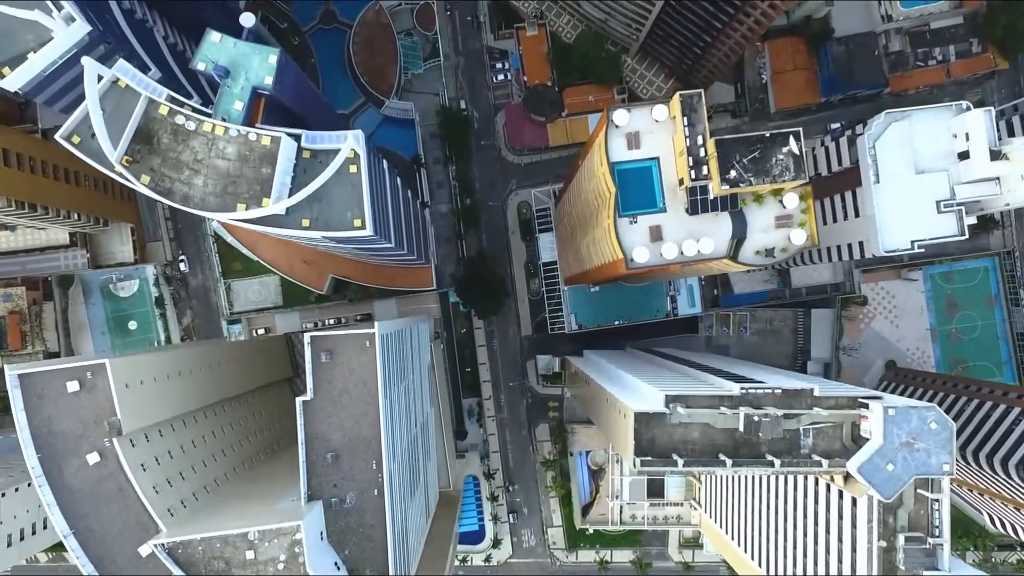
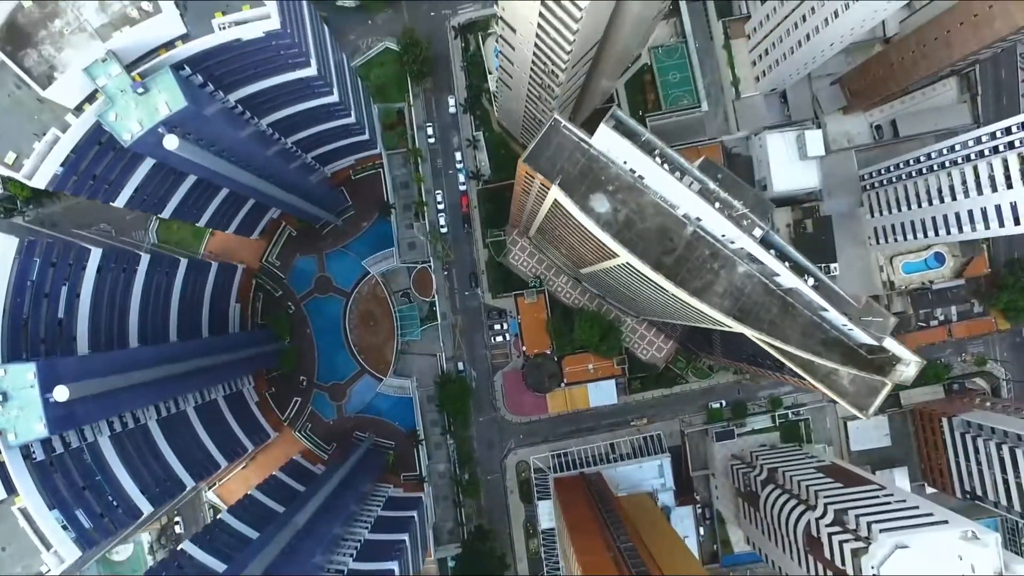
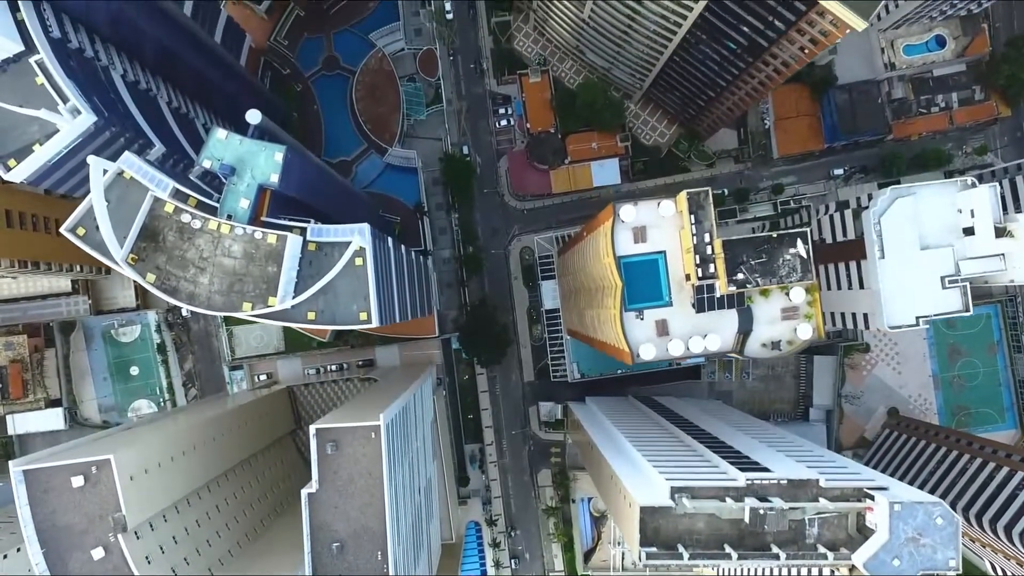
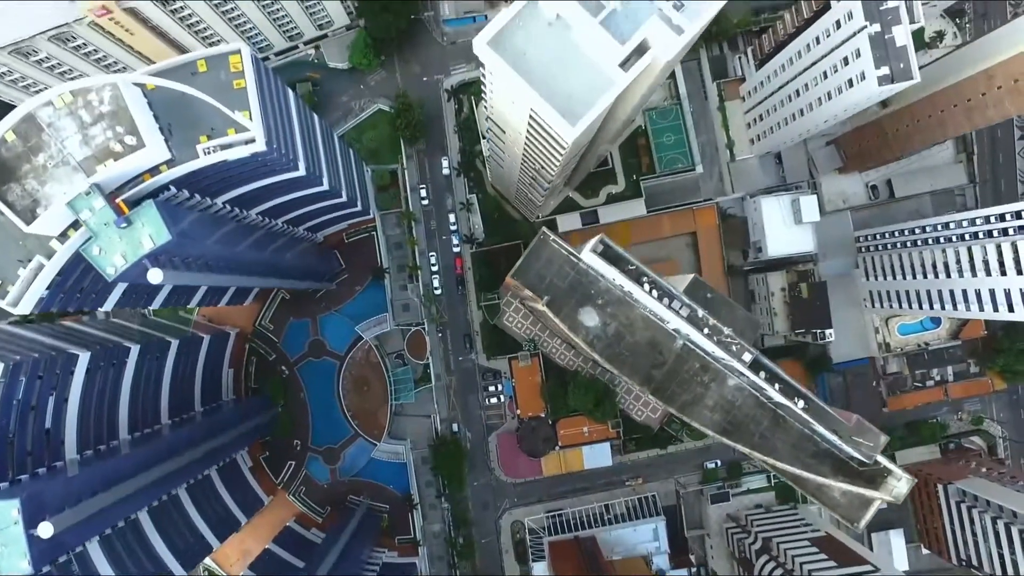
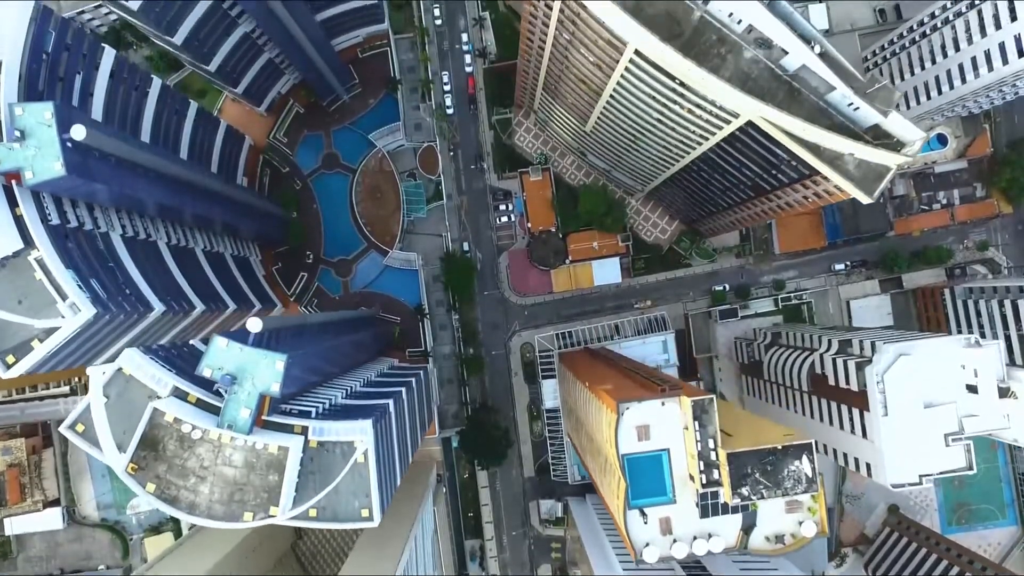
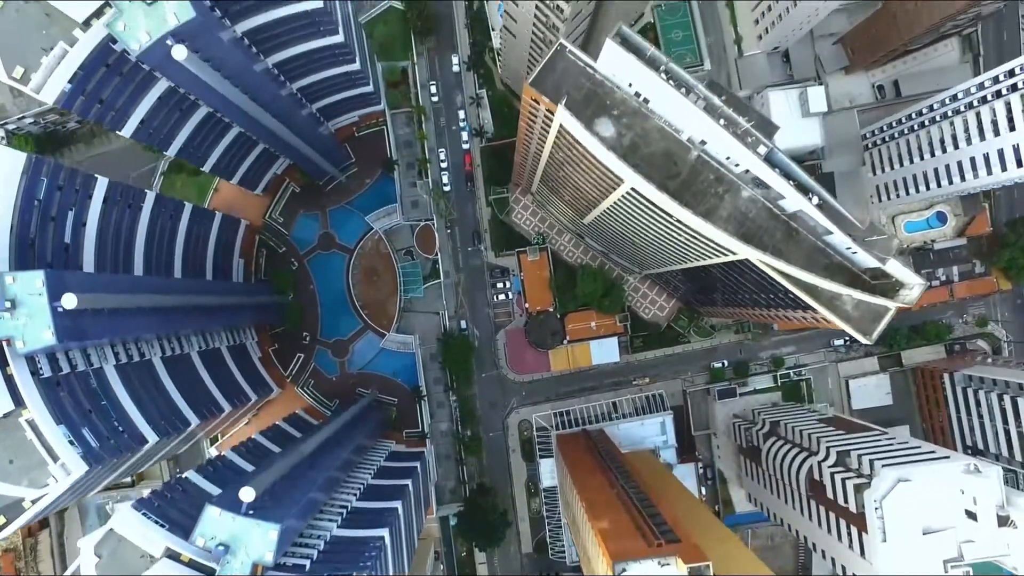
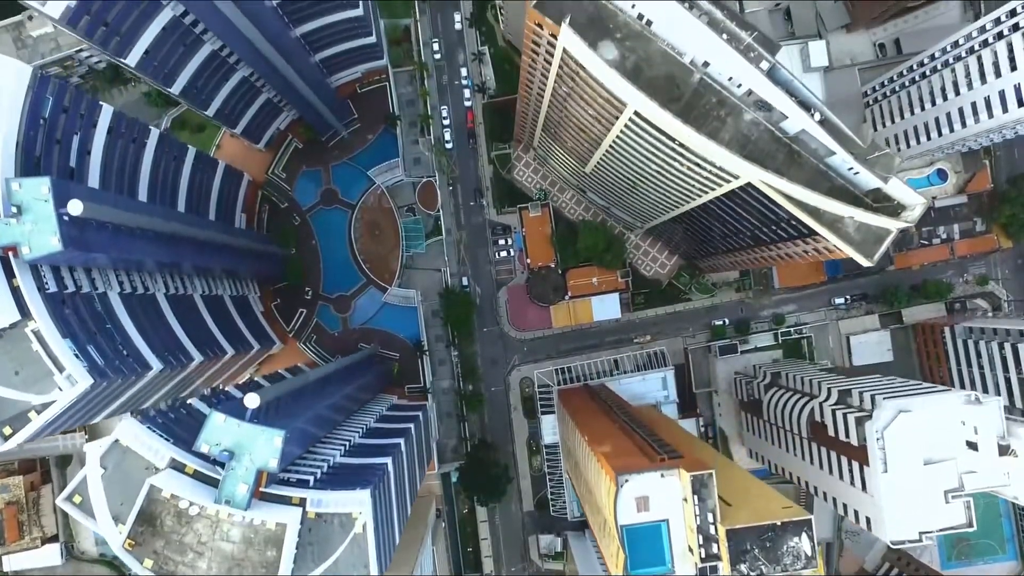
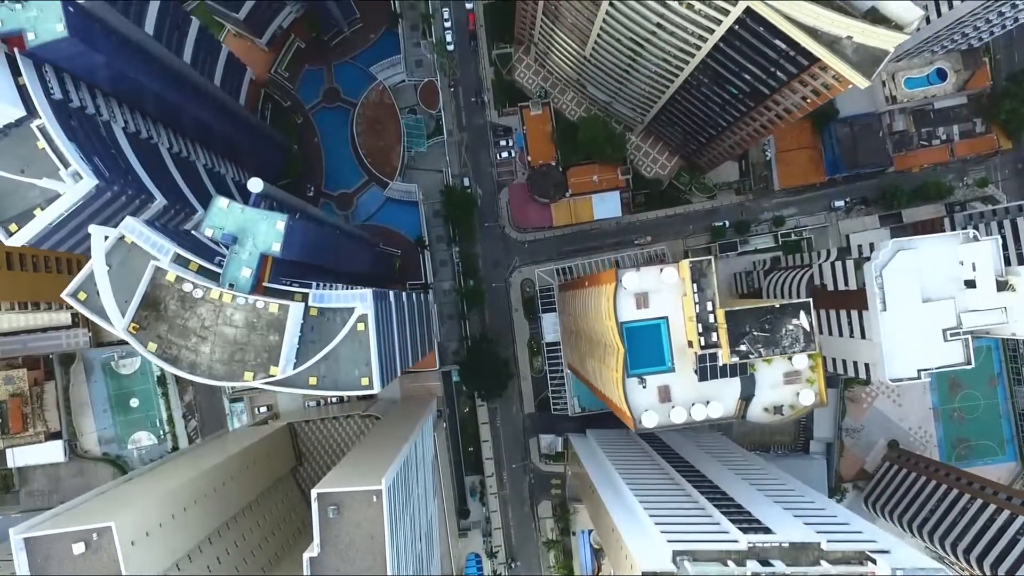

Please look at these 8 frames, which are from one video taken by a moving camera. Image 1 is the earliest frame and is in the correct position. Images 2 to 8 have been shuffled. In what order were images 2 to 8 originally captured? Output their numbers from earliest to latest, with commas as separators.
3, 8, 5, 7, 6, 2, 4
